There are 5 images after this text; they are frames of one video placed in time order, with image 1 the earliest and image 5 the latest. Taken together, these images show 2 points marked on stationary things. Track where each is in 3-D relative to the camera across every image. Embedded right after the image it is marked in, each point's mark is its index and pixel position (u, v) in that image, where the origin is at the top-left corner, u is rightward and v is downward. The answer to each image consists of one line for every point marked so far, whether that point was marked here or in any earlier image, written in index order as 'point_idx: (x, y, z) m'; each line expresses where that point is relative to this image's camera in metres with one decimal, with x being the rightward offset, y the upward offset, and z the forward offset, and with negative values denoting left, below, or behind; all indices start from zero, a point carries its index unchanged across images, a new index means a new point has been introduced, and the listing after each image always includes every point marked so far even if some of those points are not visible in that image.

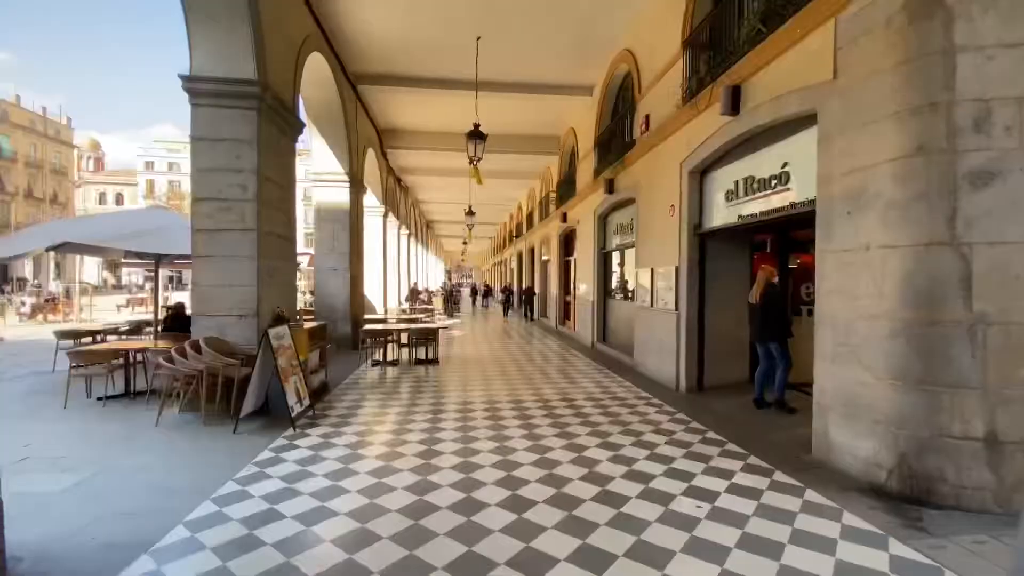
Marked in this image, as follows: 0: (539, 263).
0: (+1.0, +0.9, +17.1) m
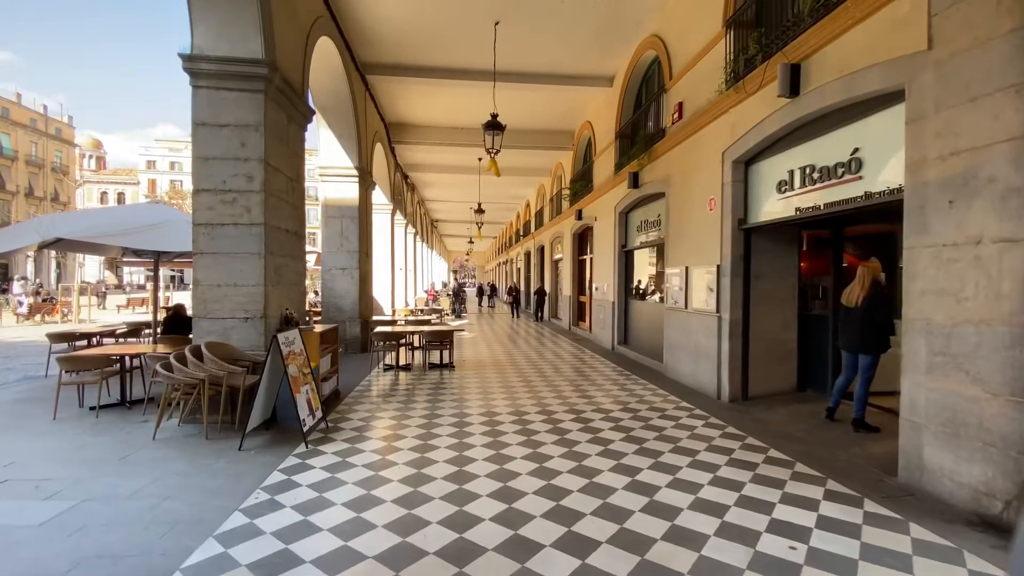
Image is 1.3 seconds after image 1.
0: (+1.3, +0.9, +16.6) m
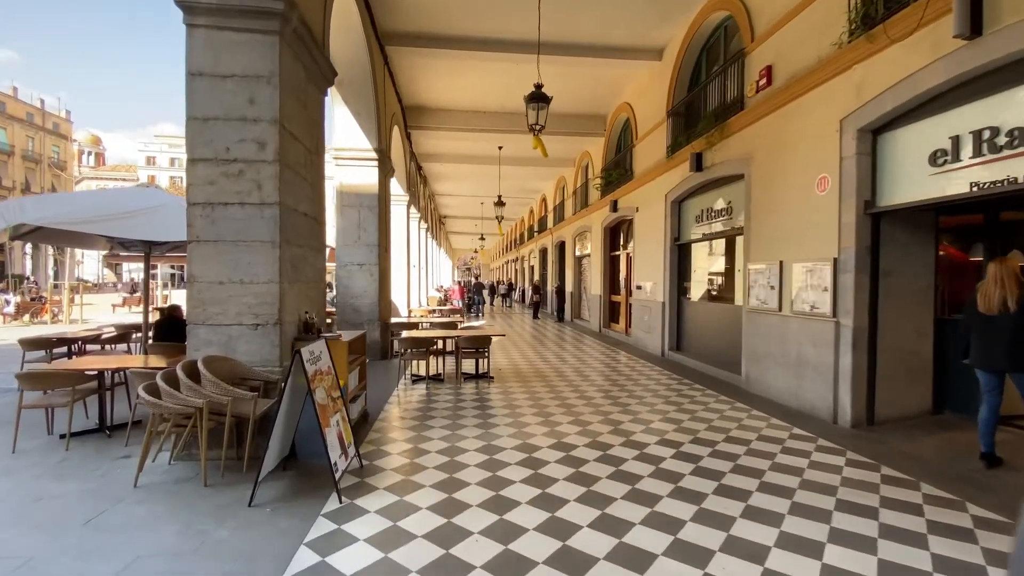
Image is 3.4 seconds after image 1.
0: (+2.0, +1.0, +15.6) m
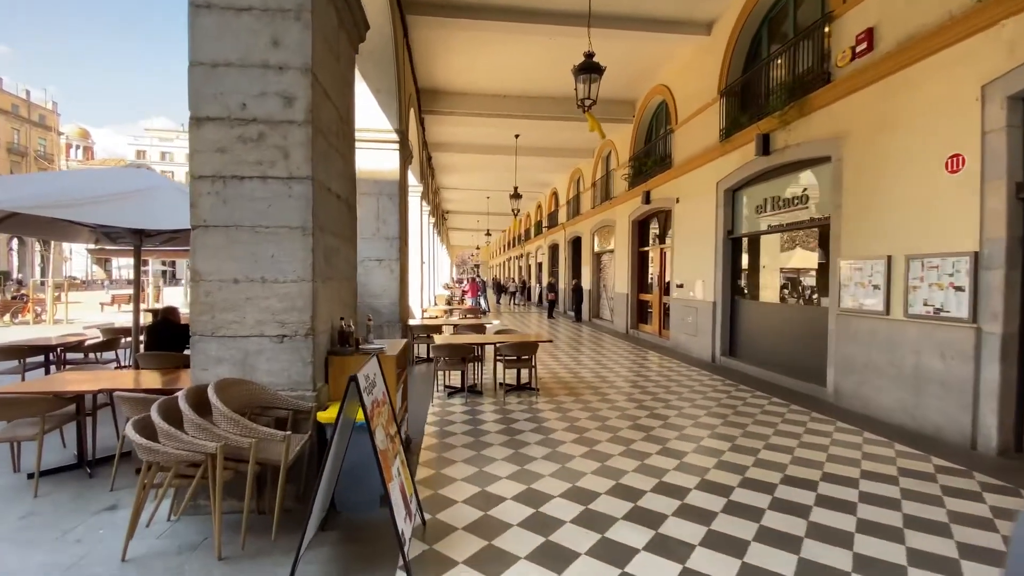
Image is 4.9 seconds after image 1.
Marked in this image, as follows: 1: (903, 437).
0: (+2.5, +1.0, +14.8) m
1: (+3.5, -1.4, +4.2) m
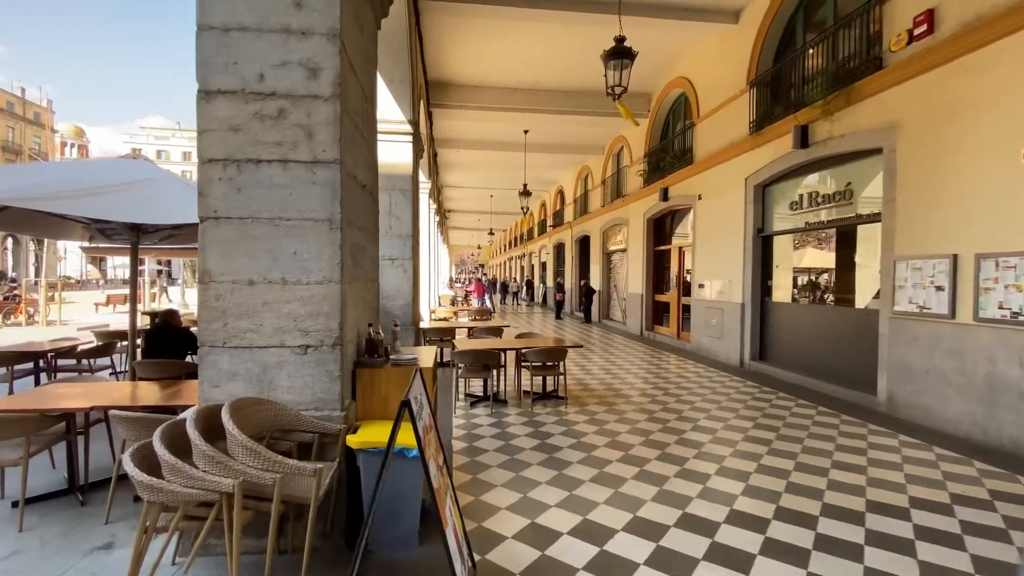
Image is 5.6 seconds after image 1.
0: (+2.8, +1.0, +14.4) m
1: (+3.8, -1.4, +3.8) m
